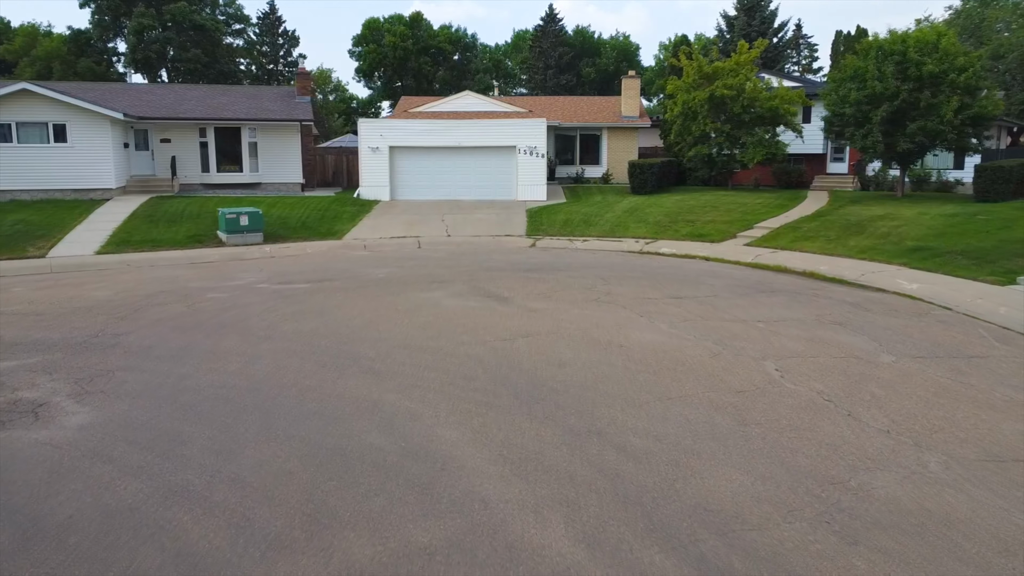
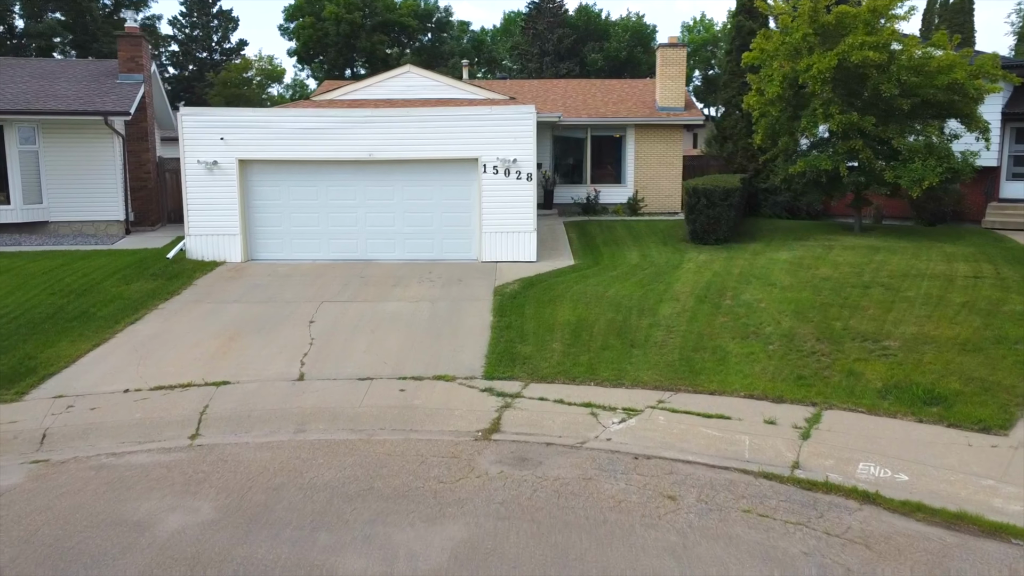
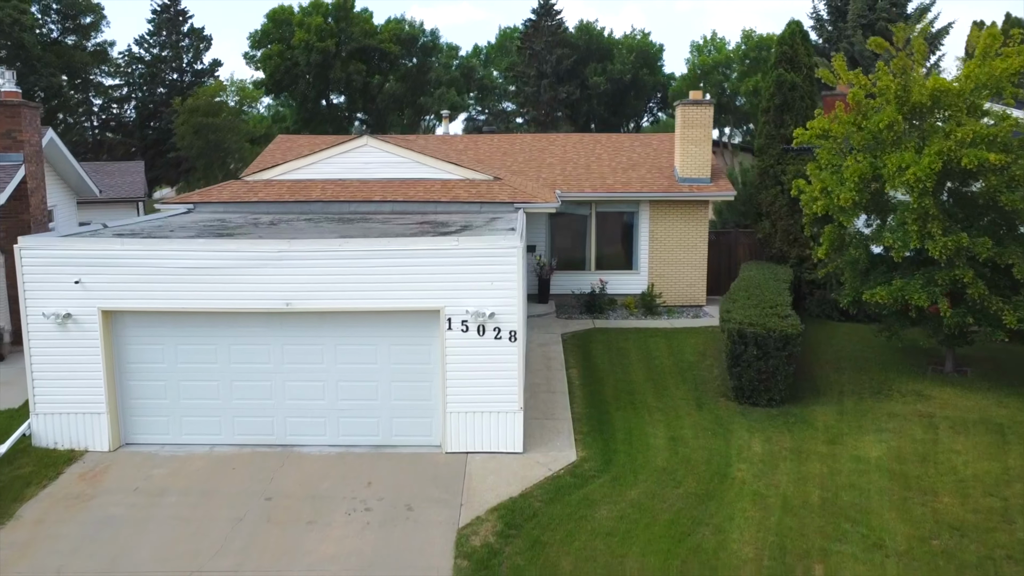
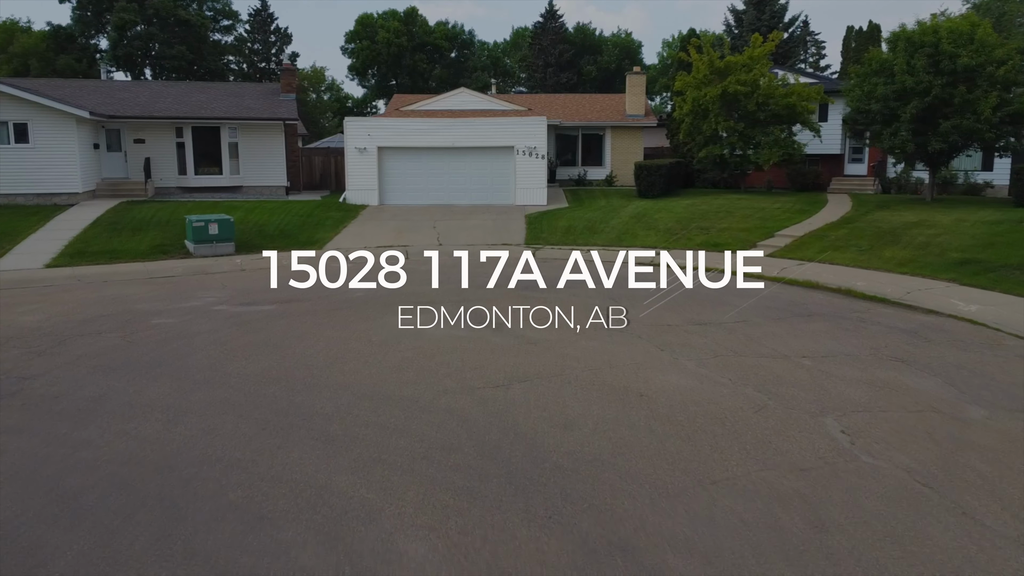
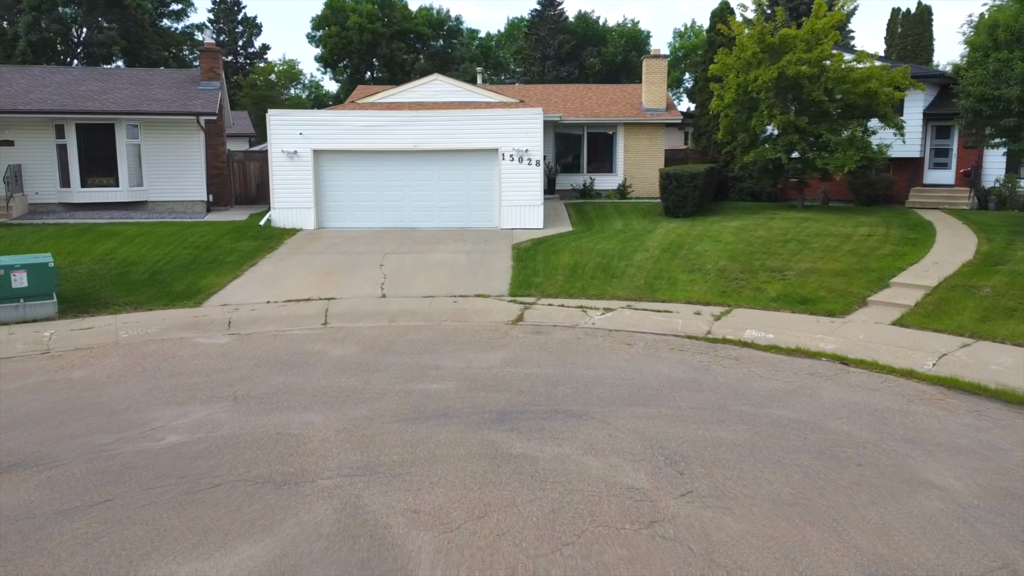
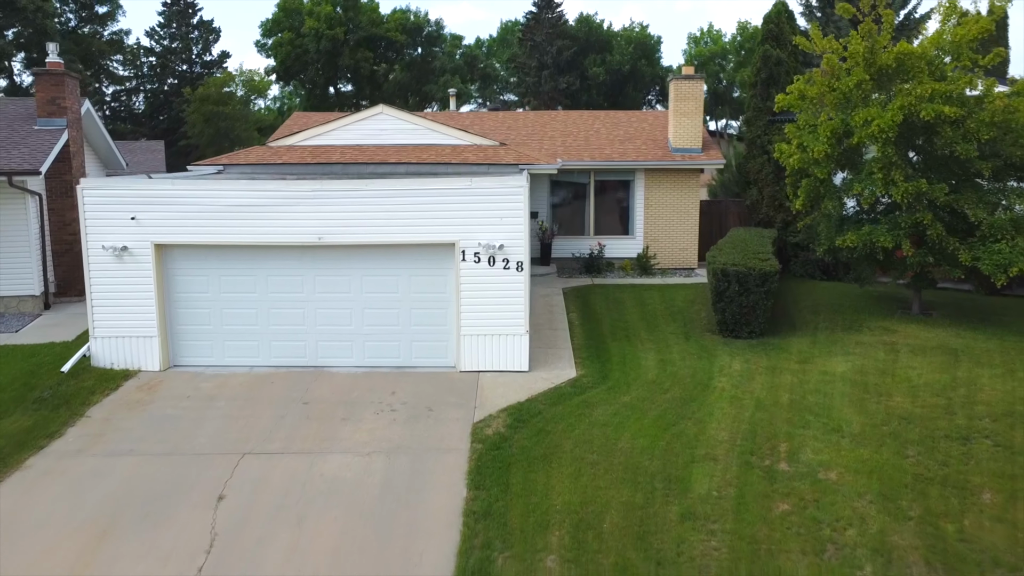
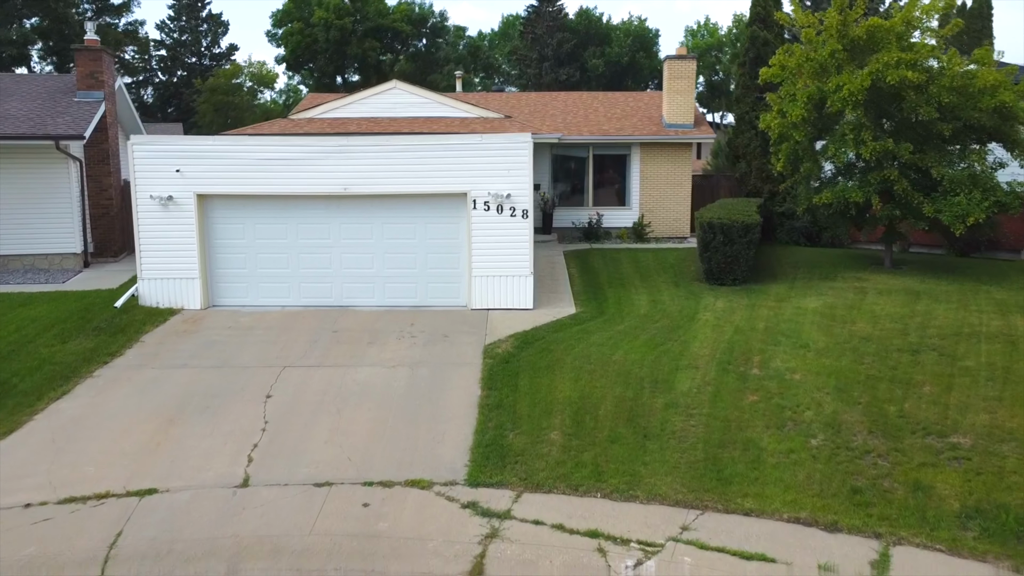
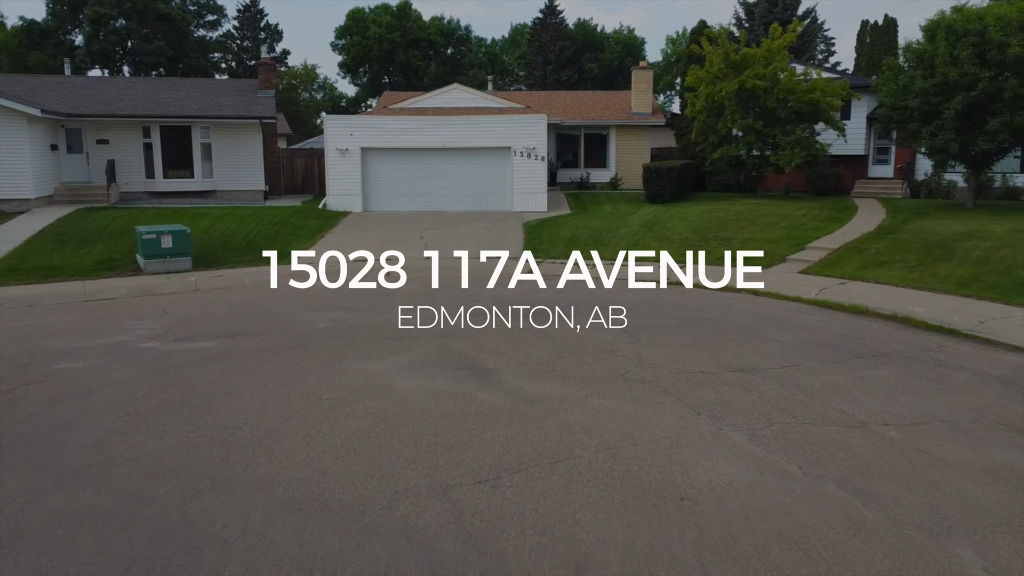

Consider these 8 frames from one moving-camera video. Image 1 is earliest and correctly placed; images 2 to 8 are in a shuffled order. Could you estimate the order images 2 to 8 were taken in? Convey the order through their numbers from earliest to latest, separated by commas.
4, 8, 5, 2, 7, 6, 3
